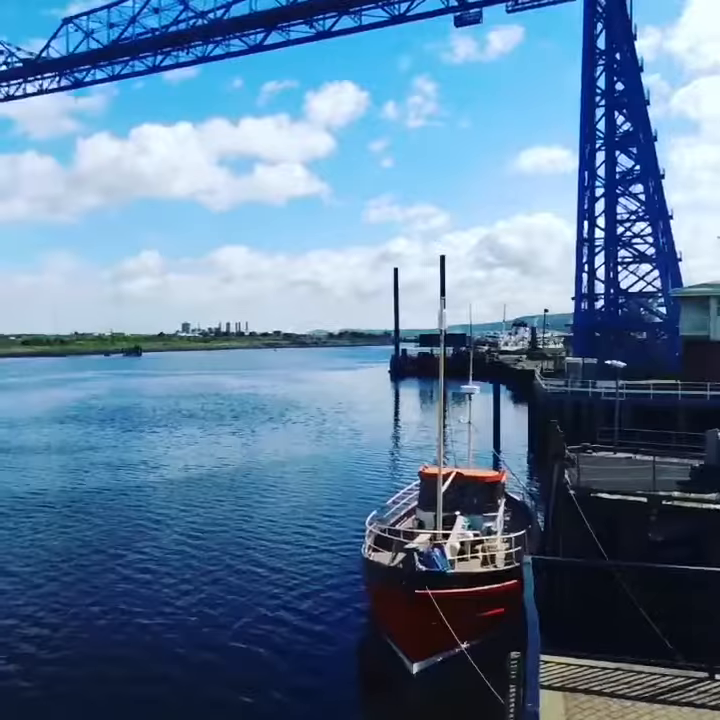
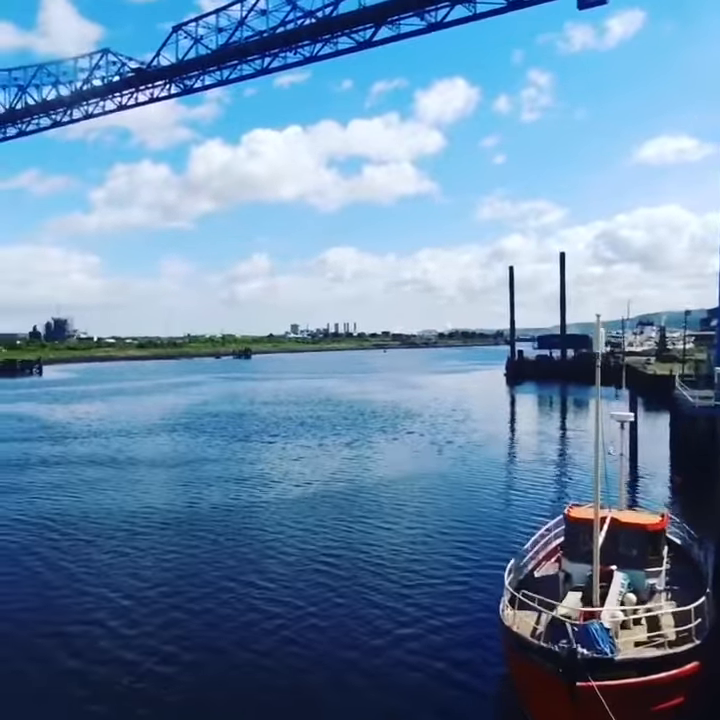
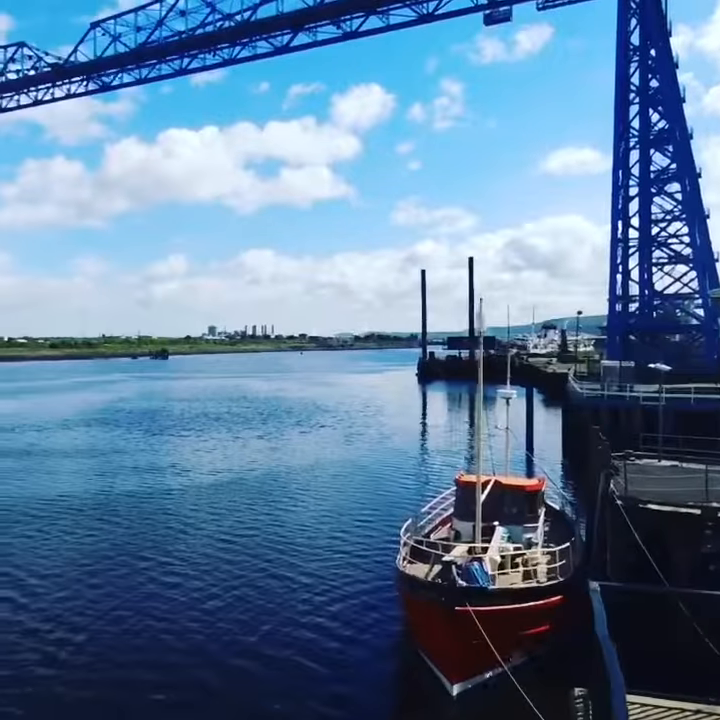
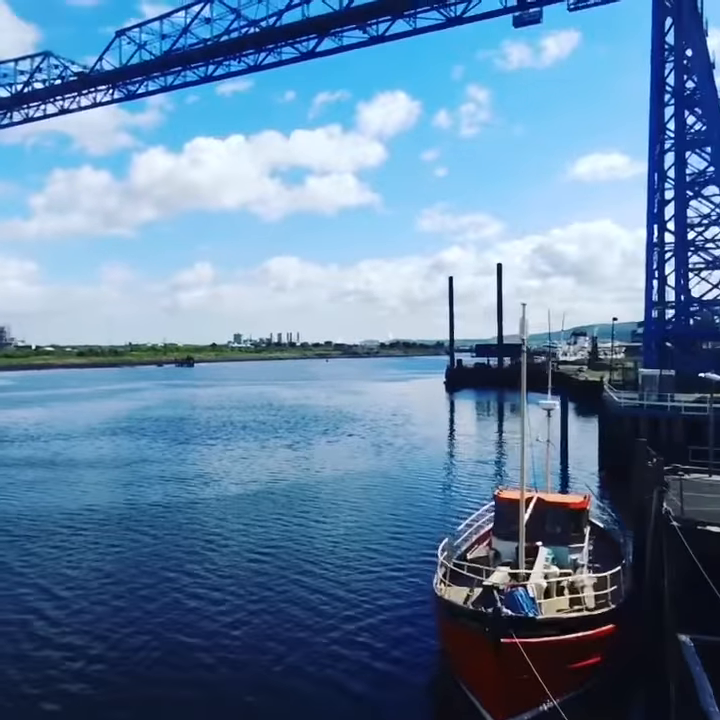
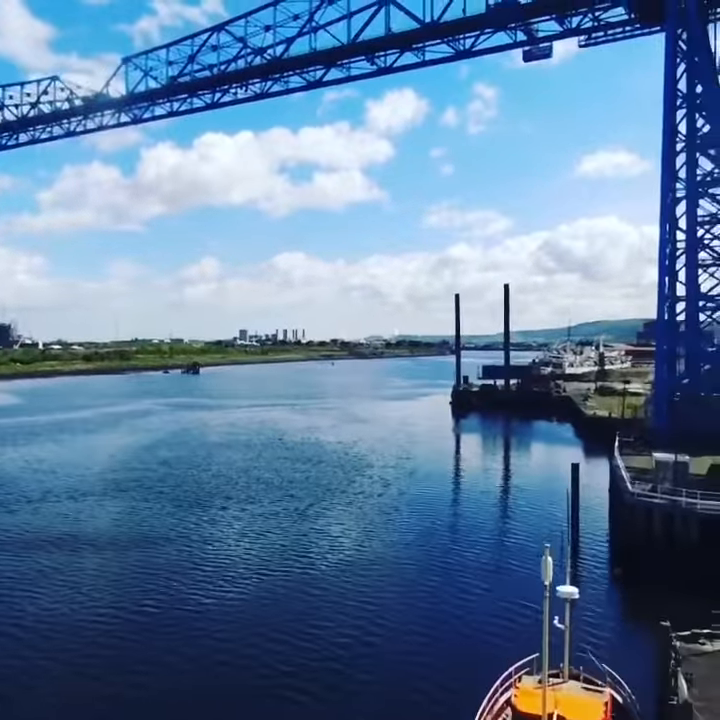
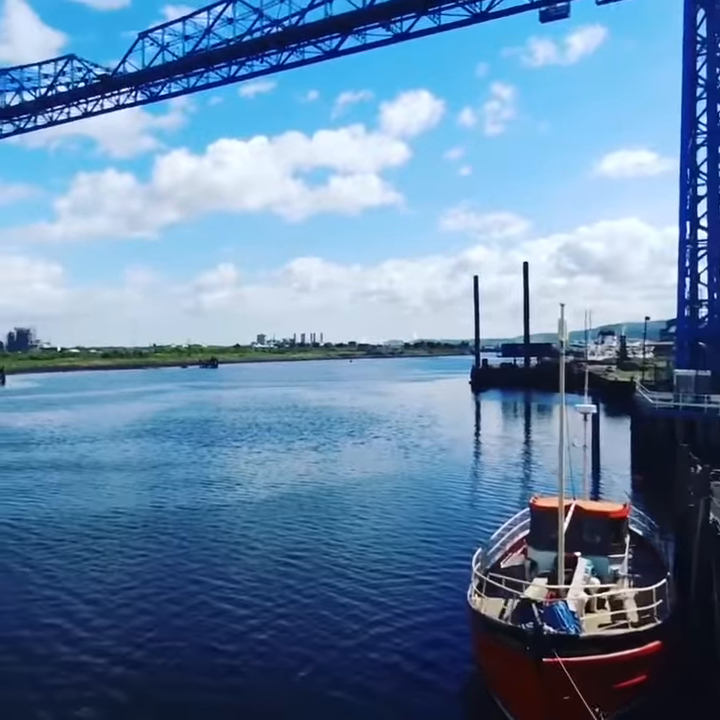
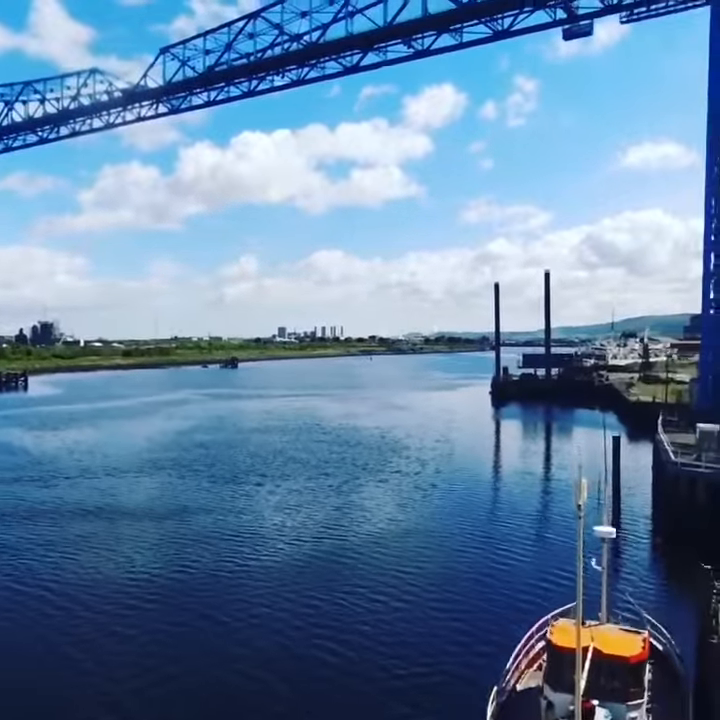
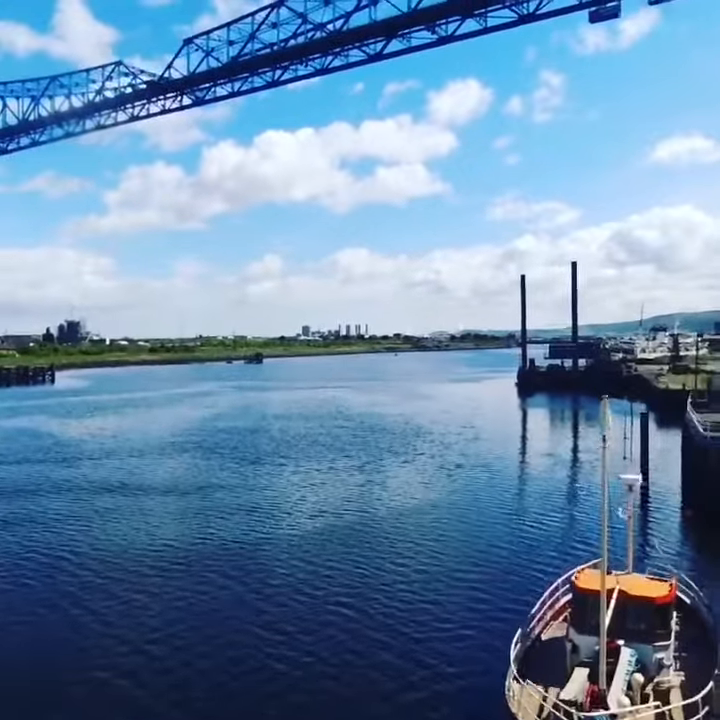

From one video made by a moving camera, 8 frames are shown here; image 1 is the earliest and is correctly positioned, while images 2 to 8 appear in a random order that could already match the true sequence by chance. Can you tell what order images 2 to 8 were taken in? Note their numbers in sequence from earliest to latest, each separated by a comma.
3, 4, 6, 2, 8, 7, 5
